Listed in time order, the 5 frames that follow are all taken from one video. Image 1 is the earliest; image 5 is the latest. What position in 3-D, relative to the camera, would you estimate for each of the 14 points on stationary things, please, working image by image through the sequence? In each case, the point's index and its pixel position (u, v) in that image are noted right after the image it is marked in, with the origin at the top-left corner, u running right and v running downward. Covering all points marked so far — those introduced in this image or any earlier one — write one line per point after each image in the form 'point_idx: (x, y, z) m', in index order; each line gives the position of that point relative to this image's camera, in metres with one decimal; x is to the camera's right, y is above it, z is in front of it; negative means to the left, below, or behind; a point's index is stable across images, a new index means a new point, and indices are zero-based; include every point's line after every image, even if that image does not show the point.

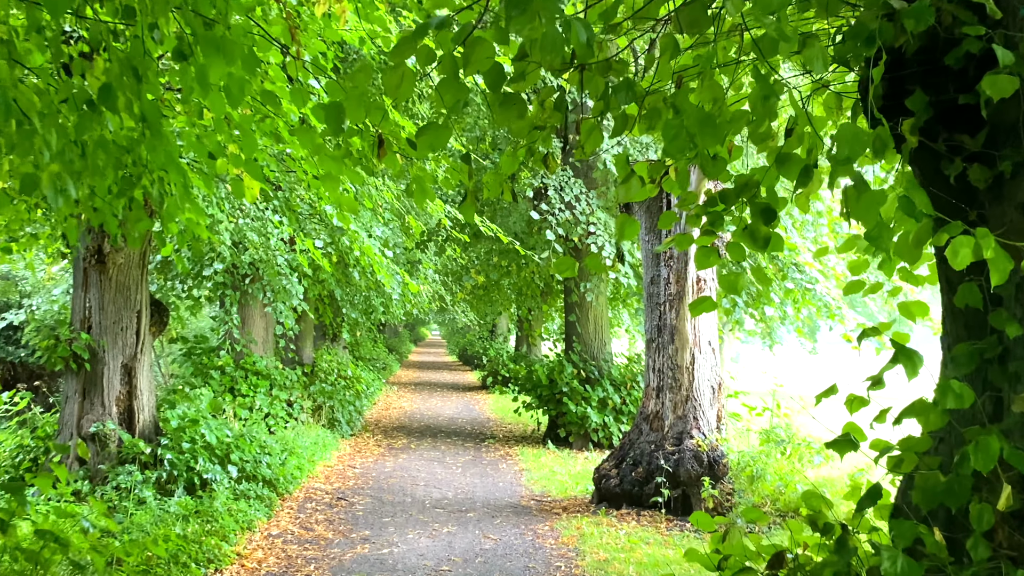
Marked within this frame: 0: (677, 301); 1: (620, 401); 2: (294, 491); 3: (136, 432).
0: (+0.9, -0.1, +6.0) m
1: (+0.9, -0.9, +9.1) m
2: (-1.3, -1.2, +6.5) m
3: (-2.0, -0.8, +5.8) m
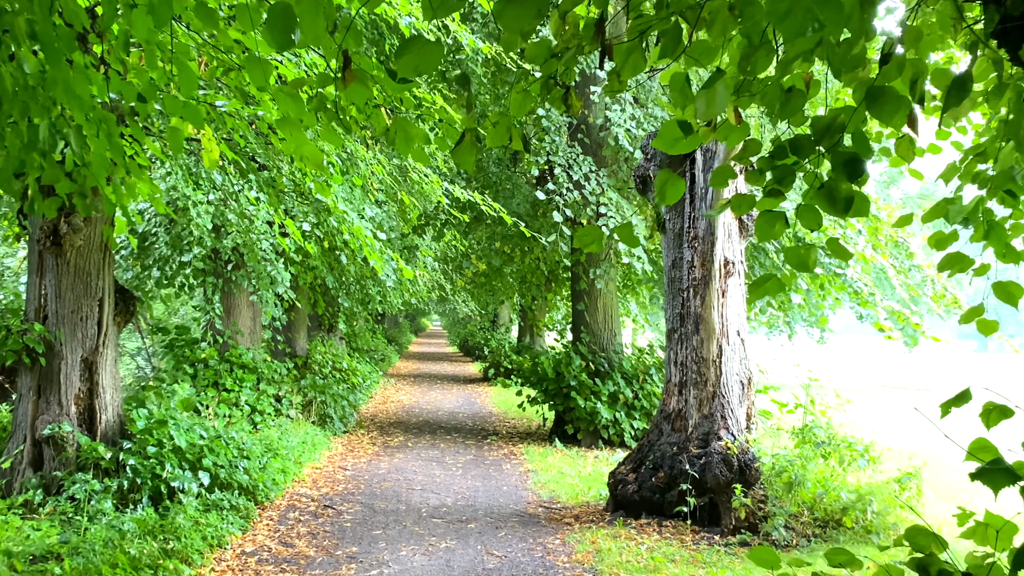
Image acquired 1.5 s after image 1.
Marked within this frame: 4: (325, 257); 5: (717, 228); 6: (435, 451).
0: (+0.9, 0.0, +5.3) m
1: (+0.9, -0.8, +8.5) m
2: (-1.3, -1.1, +5.9) m
3: (-2.0, -0.7, +5.2) m
4: (-1.4, +0.2, +8.5) m
5: (+1.0, +0.3, +5.3) m
6: (-0.6, -1.2, +8.4) m
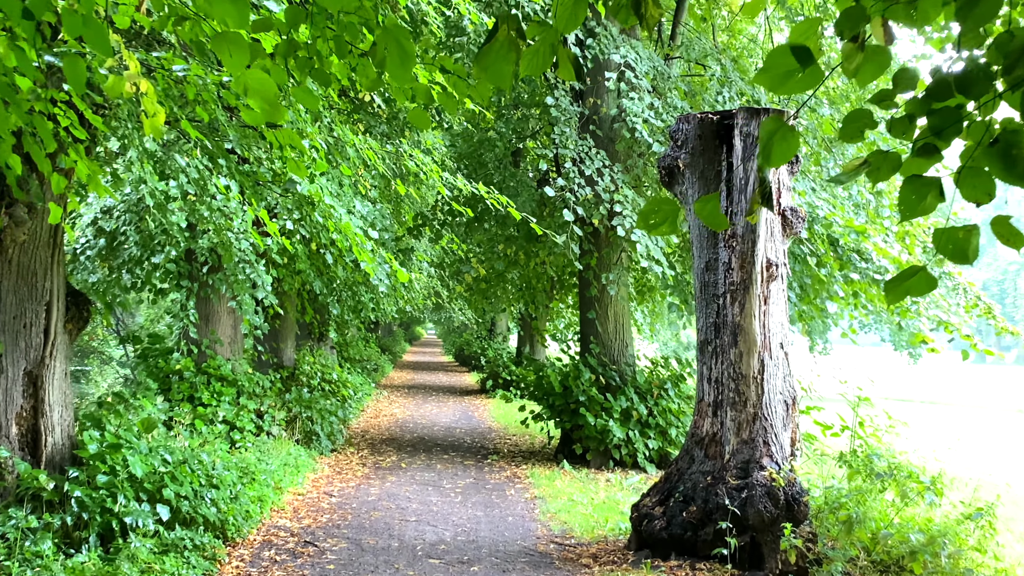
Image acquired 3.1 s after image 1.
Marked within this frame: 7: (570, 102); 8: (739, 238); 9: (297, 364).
0: (+1.0, 0.0, +4.6) m
1: (+0.9, -0.9, +7.8) m
2: (-1.2, -1.2, +5.2) m
3: (-1.9, -0.7, +4.5) m
4: (-1.4, +0.2, +7.7) m
5: (+1.0, +0.3, +4.6) m
6: (-0.6, -1.3, +7.6) m
7: (+0.4, +1.3, +7.4) m
8: (+0.9, +0.2, +4.6) m
9: (-2.0, -0.7, +10.3) m
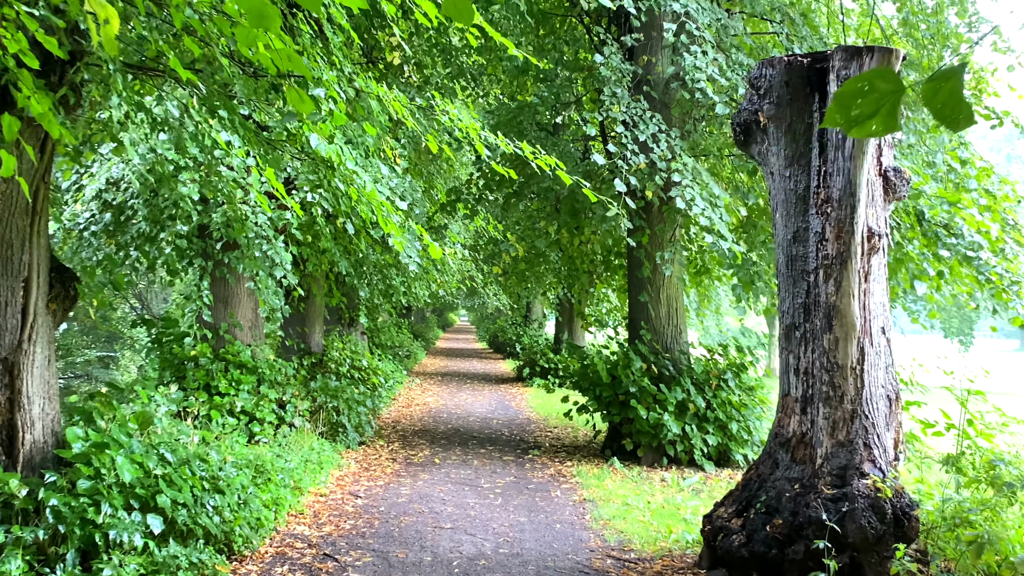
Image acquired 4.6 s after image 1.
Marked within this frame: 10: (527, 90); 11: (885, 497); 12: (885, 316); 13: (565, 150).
0: (+1.1, +0.1, +3.9) m
1: (+1.2, -0.8, +7.1) m
2: (-1.0, -1.0, +4.5) m
3: (-1.7, -0.6, +3.9) m
4: (-1.1, +0.3, +7.1) m
5: (+1.2, +0.4, +3.8) m
6: (-0.3, -1.1, +7.0) m
7: (+0.7, +1.4, +6.7) m
8: (+1.1, +0.3, +3.9) m
9: (-1.6, -0.5, +9.7) m
10: (+0.1, +1.4, +8.1) m
11: (+1.2, -0.7, +3.6) m
12: (+1.4, -0.1, +4.0) m
13: (+0.3, +0.9, +7.1) m
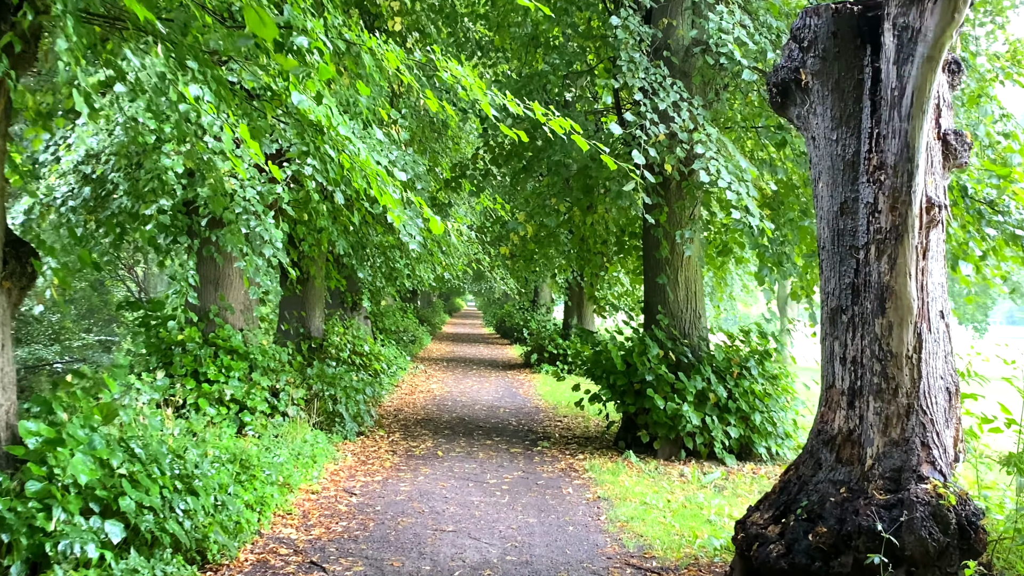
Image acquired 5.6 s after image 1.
0: (+1.2, +0.1, +3.4) m
1: (+1.3, -0.6, +6.6) m
2: (-1.0, -1.0, +4.1) m
3: (-1.7, -0.5, +3.4) m
4: (-1.1, +0.4, +6.6) m
5: (+1.2, +0.4, +3.4) m
6: (-0.2, -1.0, +6.5) m
7: (+0.7, +1.5, +6.2) m
8: (+1.2, +0.4, +3.4) m
9: (-1.6, -0.4, +9.2) m
10: (+0.2, +1.6, +7.6) m
11: (+1.3, -0.6, +3.2) m
12: (+1.4, 0.0, +3.5) m
13: (+0.4, +1.0, +6.7) m
